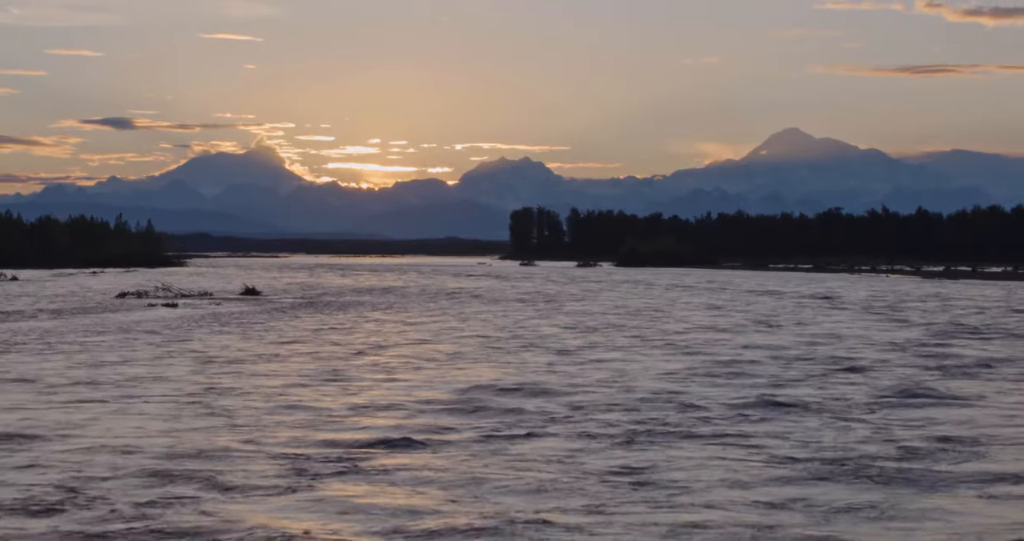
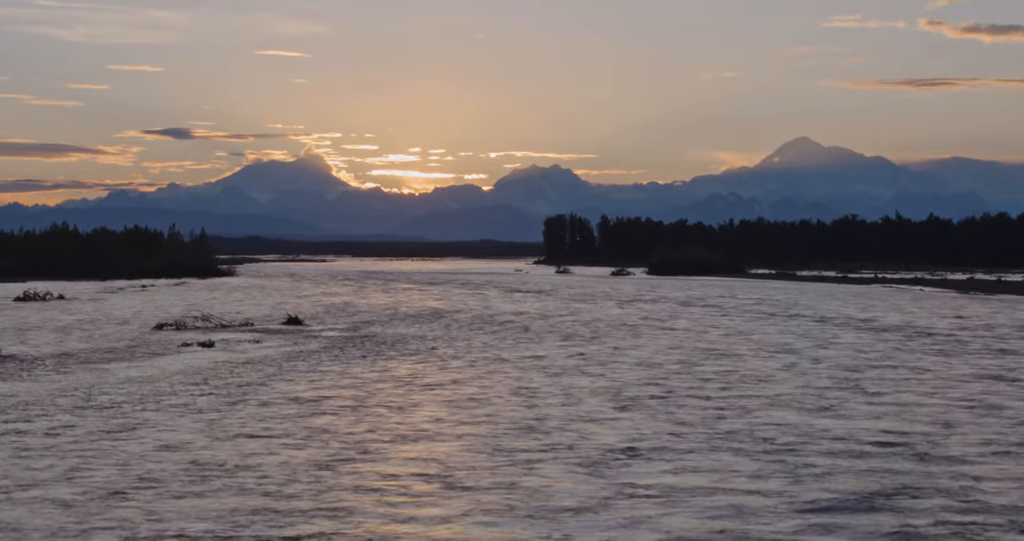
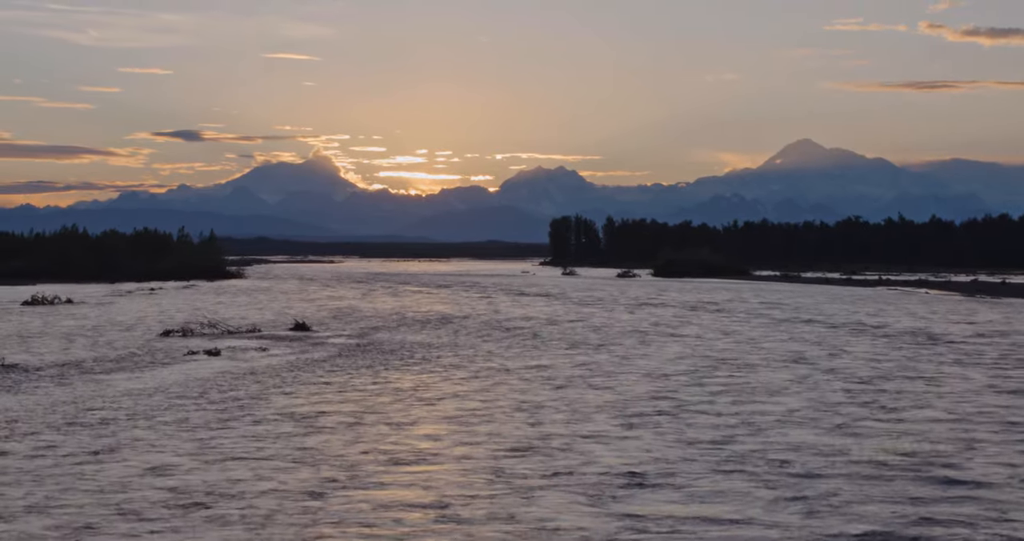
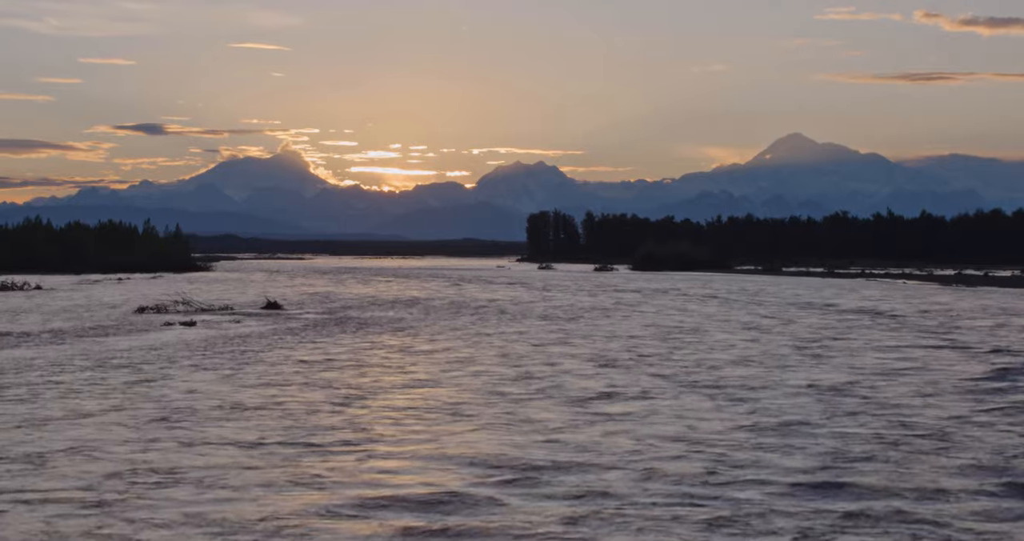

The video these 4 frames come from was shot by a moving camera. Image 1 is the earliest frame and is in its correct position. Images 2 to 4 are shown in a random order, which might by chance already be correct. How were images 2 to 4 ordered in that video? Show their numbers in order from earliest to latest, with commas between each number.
4, 2, 3
